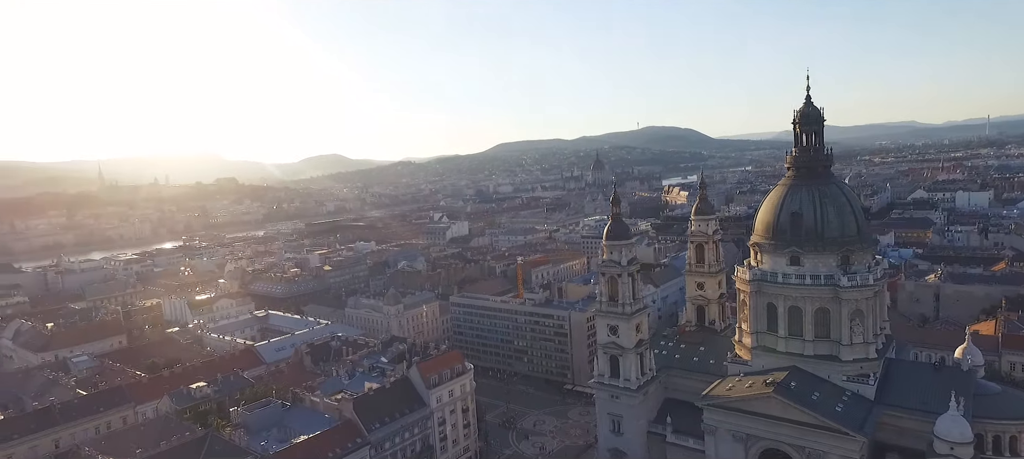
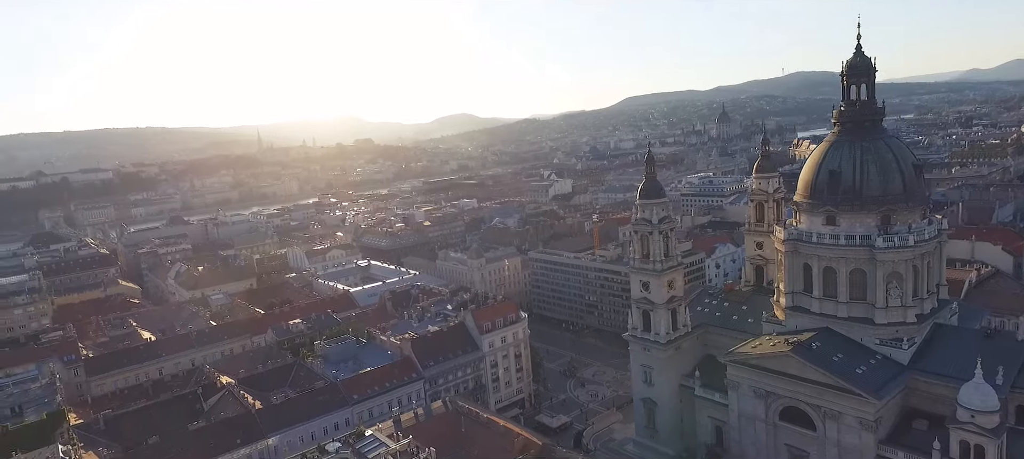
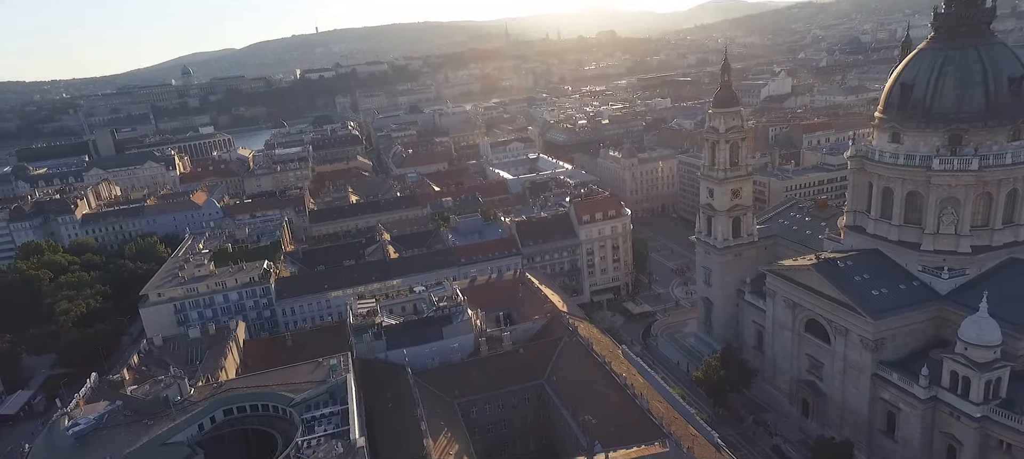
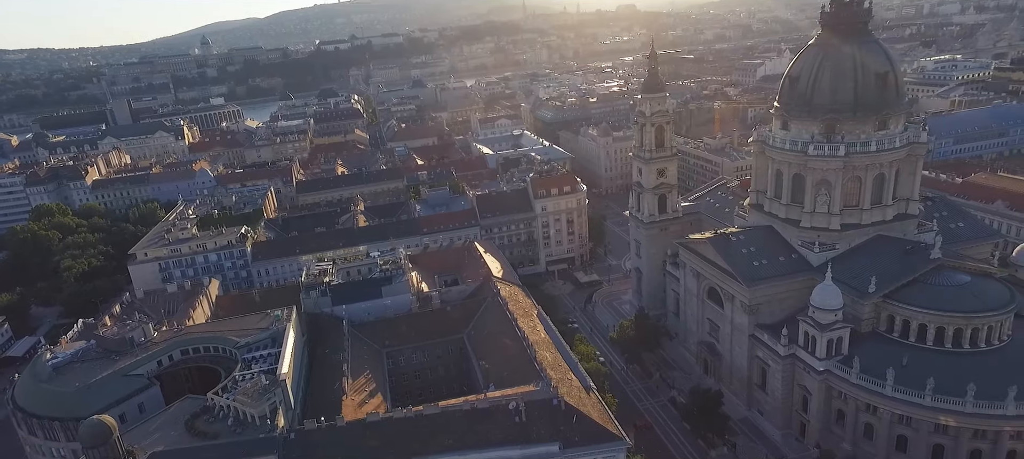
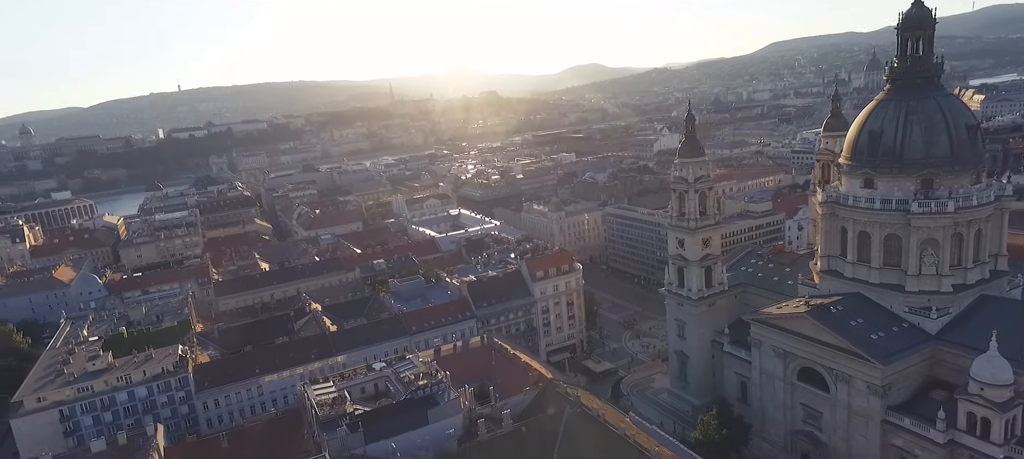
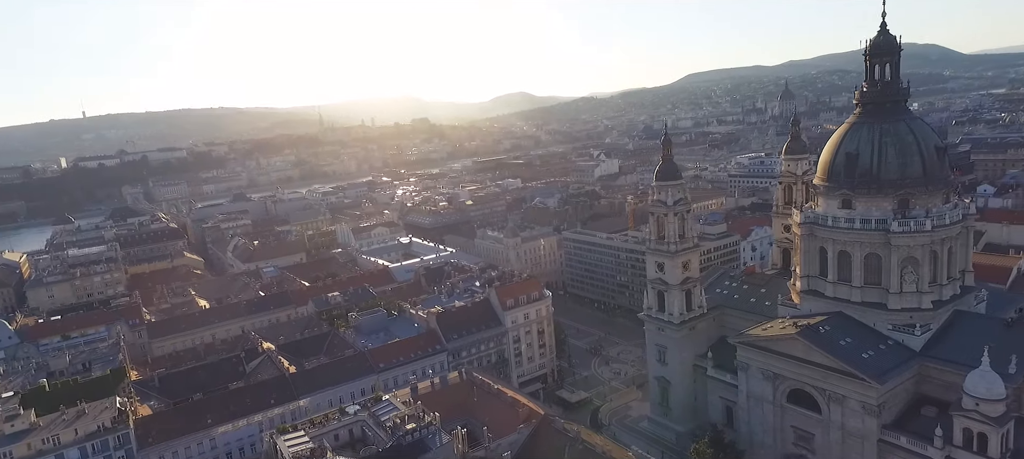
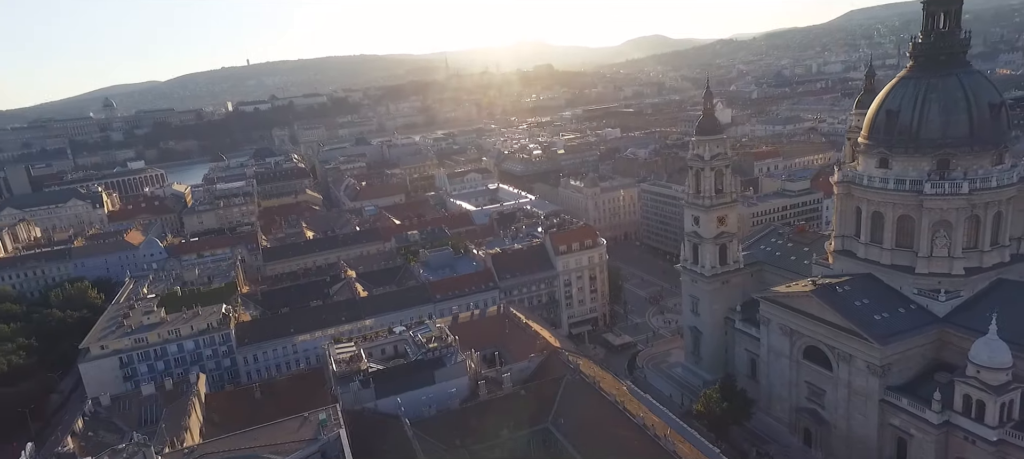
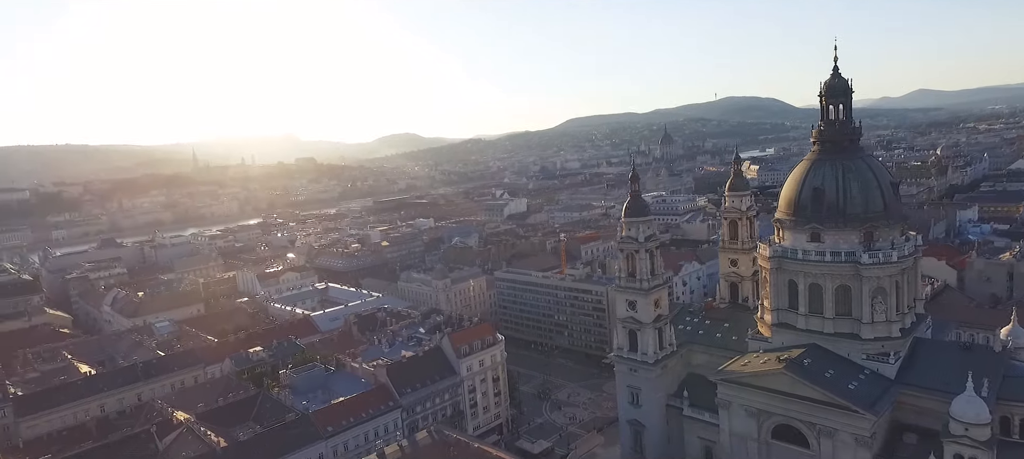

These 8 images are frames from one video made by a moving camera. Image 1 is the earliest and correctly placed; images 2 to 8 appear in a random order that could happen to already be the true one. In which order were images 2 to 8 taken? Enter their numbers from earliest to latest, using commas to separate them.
8, 2, 6, 5, 7, 3, 4
